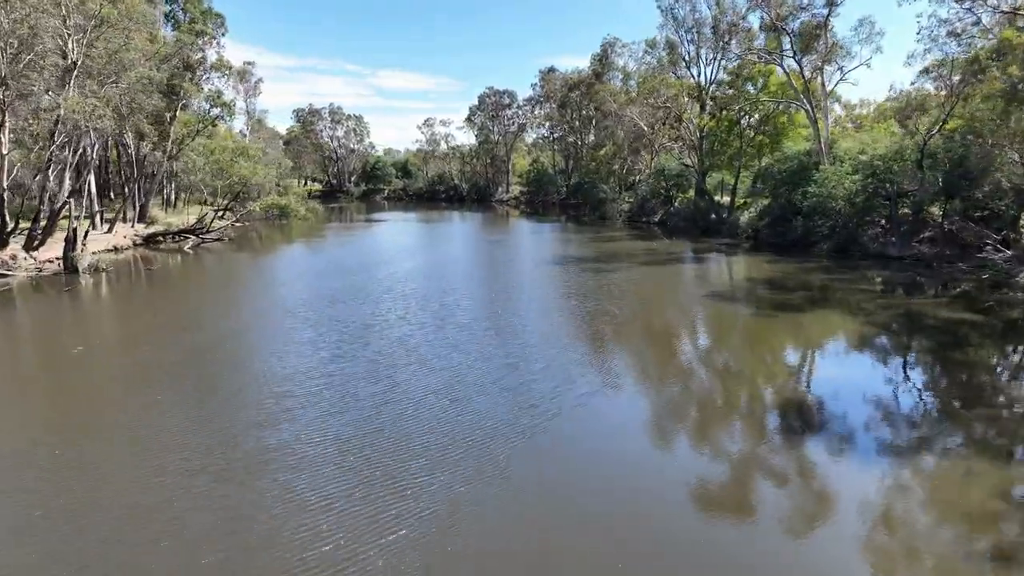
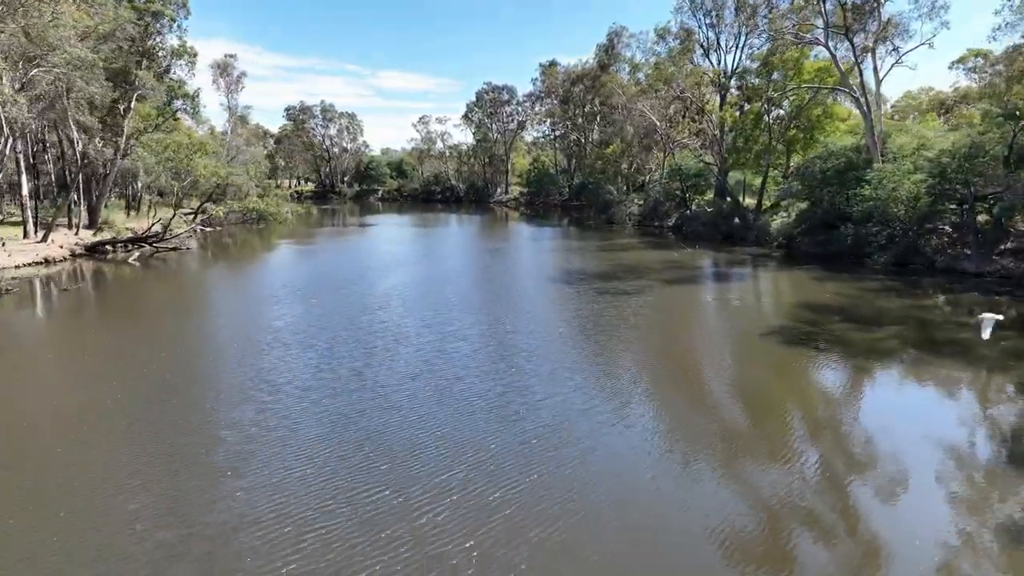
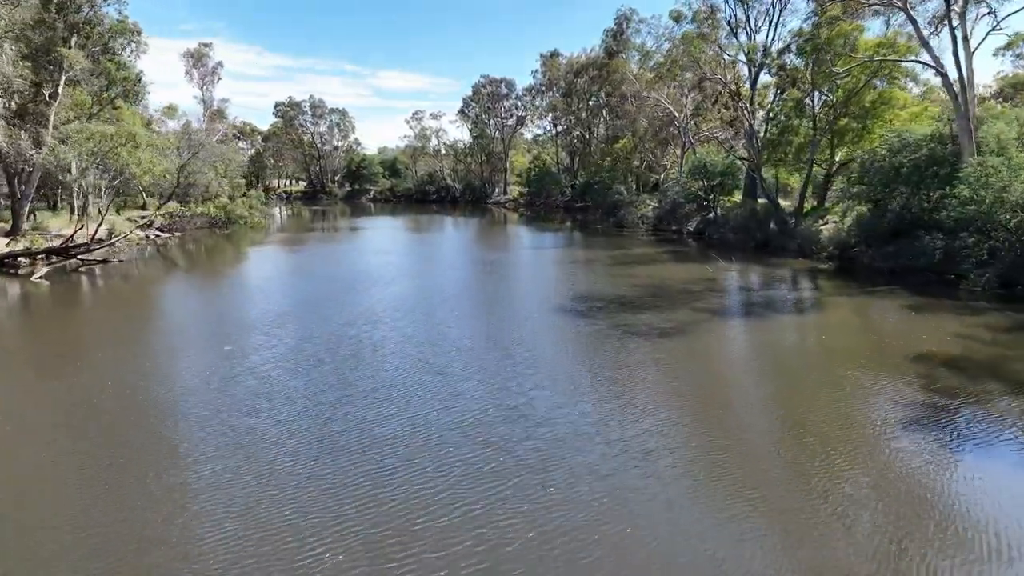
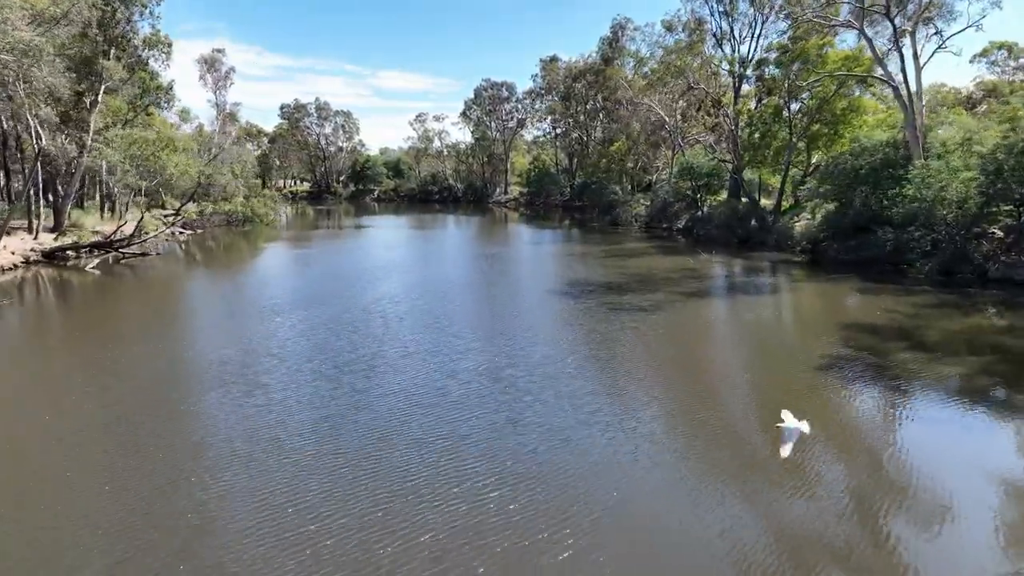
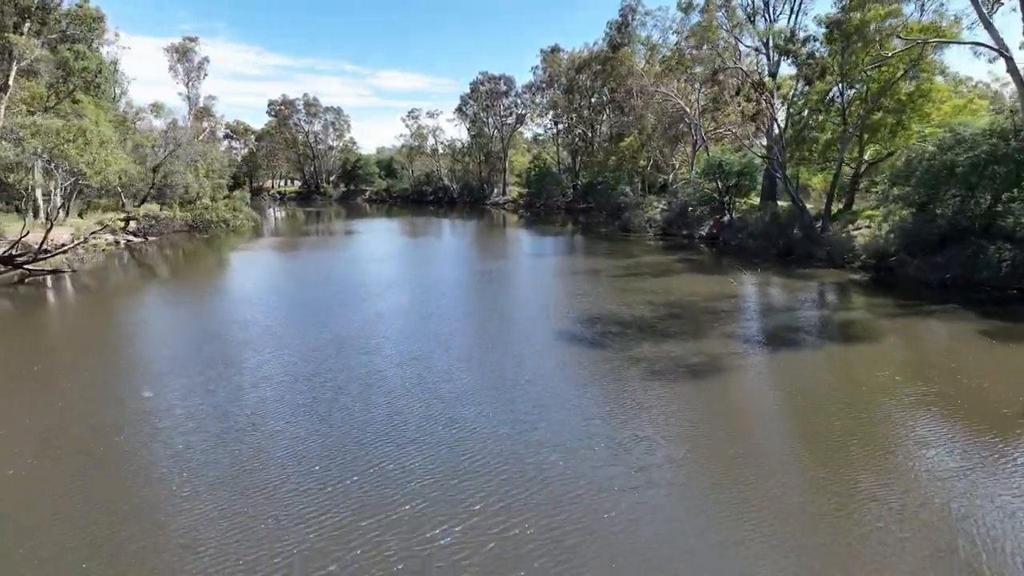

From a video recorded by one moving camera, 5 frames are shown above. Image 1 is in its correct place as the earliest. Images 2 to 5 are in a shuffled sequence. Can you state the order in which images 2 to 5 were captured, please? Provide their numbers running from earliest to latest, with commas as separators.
2, 4, 3, 5
